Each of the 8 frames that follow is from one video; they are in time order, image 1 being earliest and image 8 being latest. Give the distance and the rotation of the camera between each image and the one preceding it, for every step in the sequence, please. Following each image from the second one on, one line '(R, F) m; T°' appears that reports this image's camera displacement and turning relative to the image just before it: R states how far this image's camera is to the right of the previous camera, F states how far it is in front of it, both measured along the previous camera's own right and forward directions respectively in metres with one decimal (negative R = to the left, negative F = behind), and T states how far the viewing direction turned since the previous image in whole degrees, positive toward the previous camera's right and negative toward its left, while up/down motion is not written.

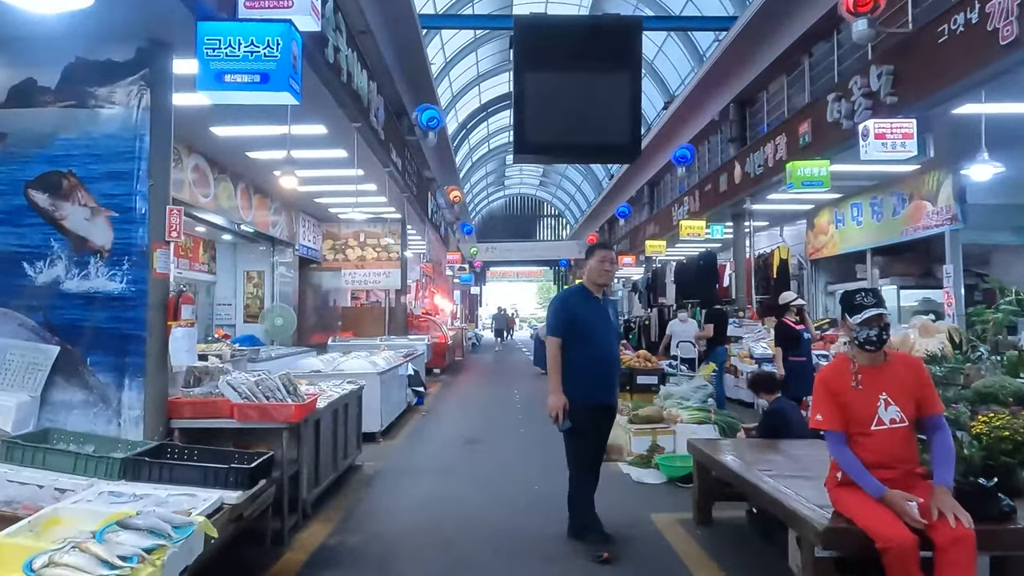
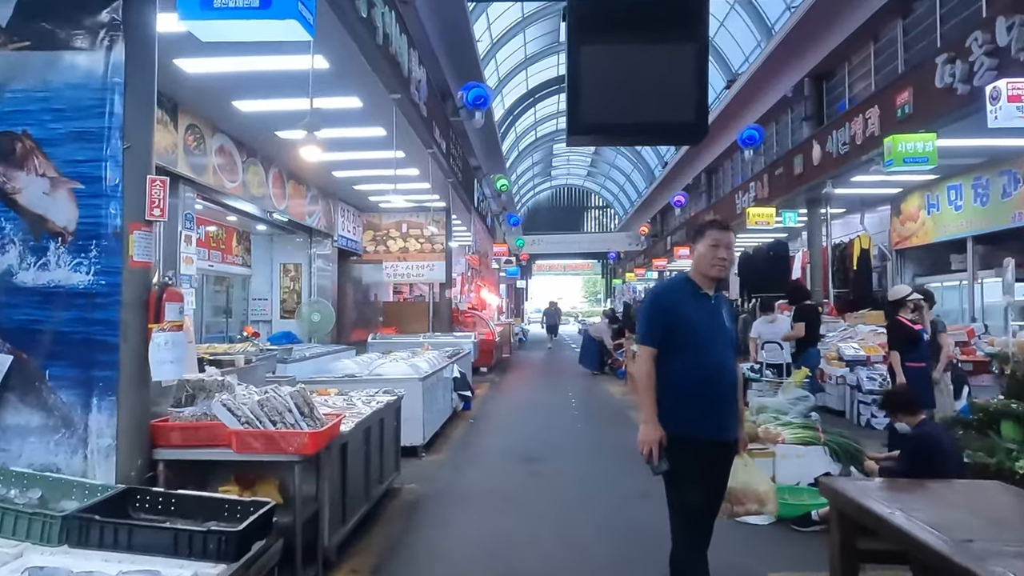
(-0.1, +1.0) m; -3°
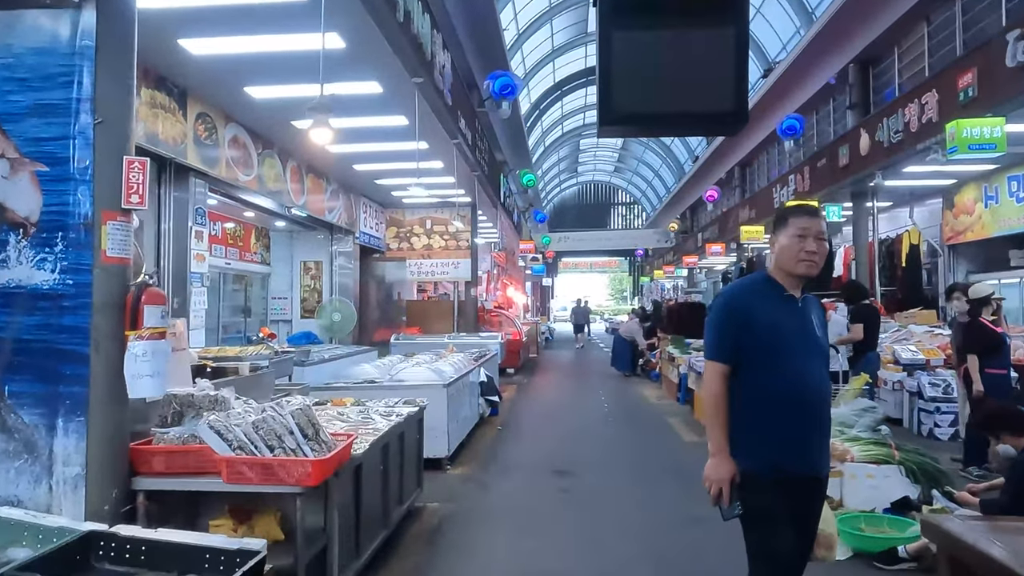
(-0.1, +0.5) m; -2°
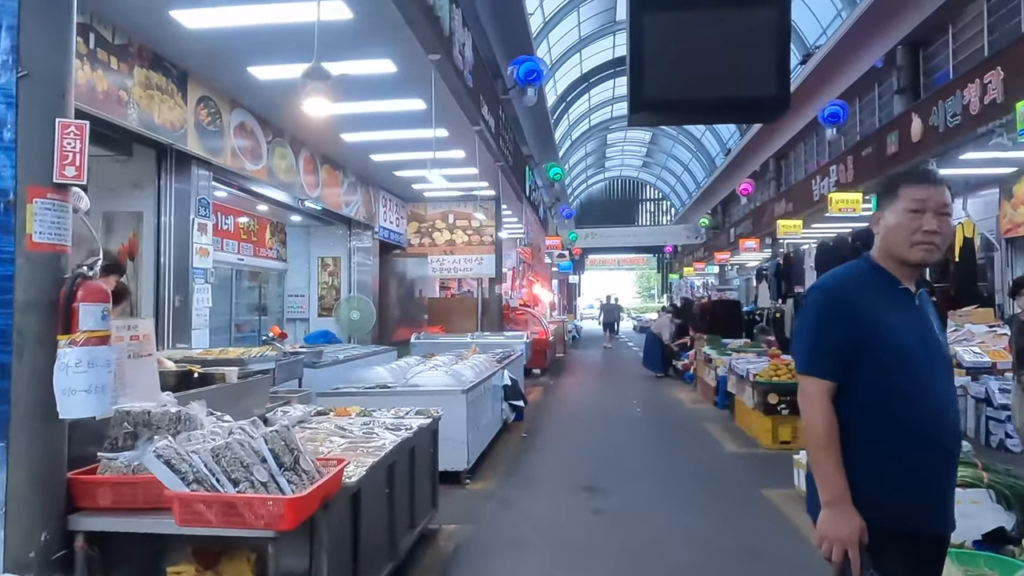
(0.0, +0.5) m; -2°
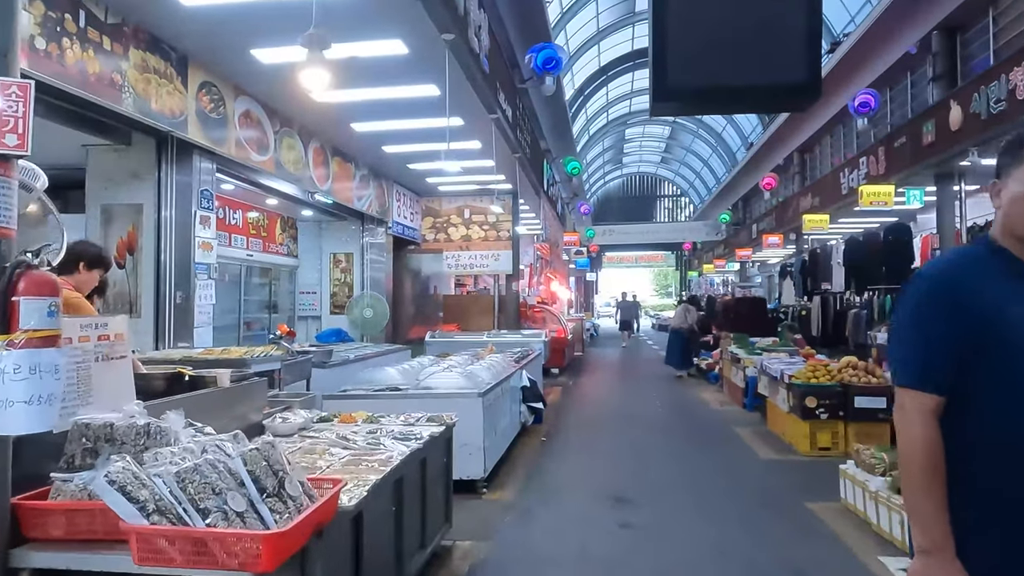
(0.0, +0.4) m; -1°
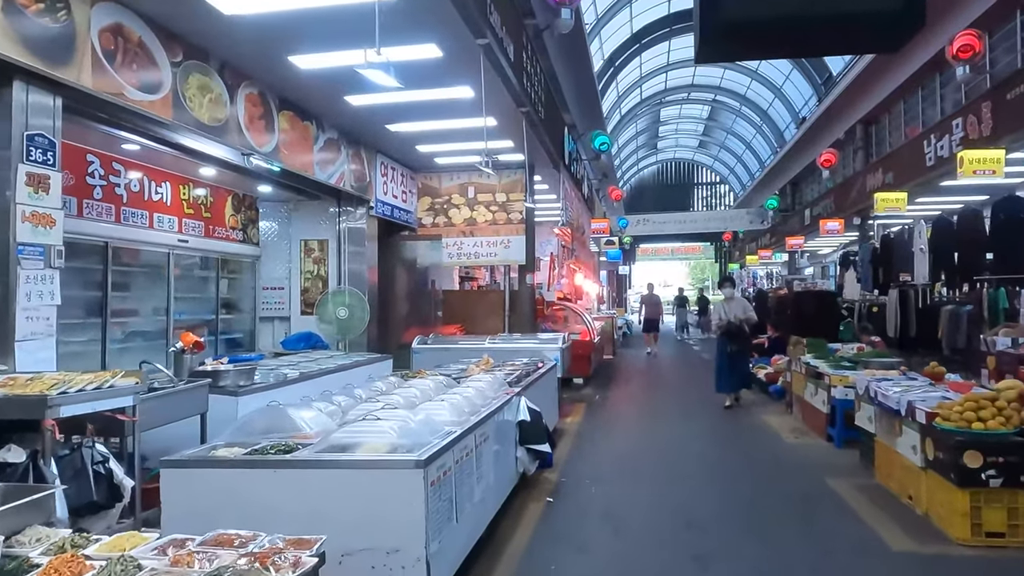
(+0.3, +2.1) m; -3°
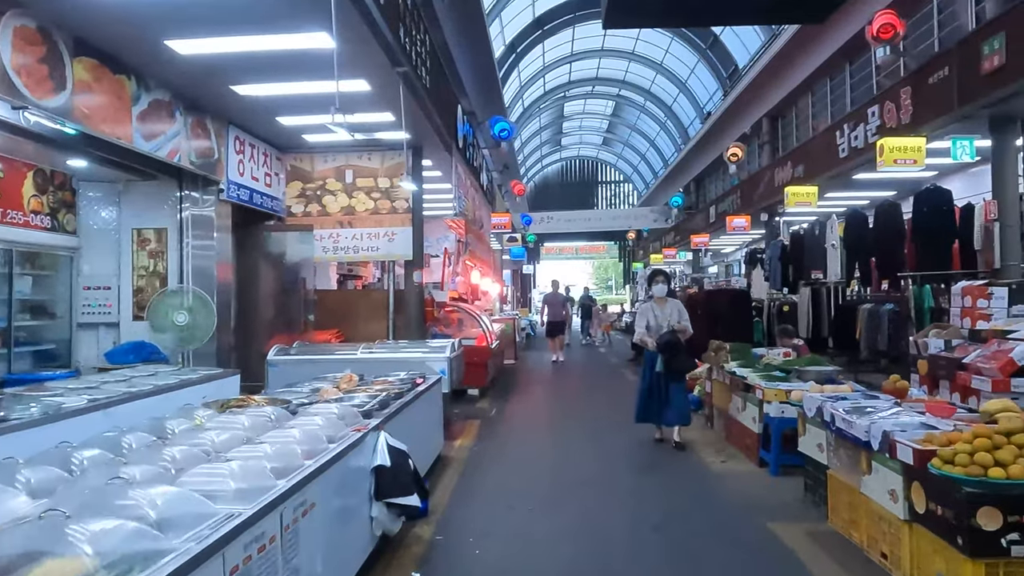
(+0.2, +1.2) m; +7°
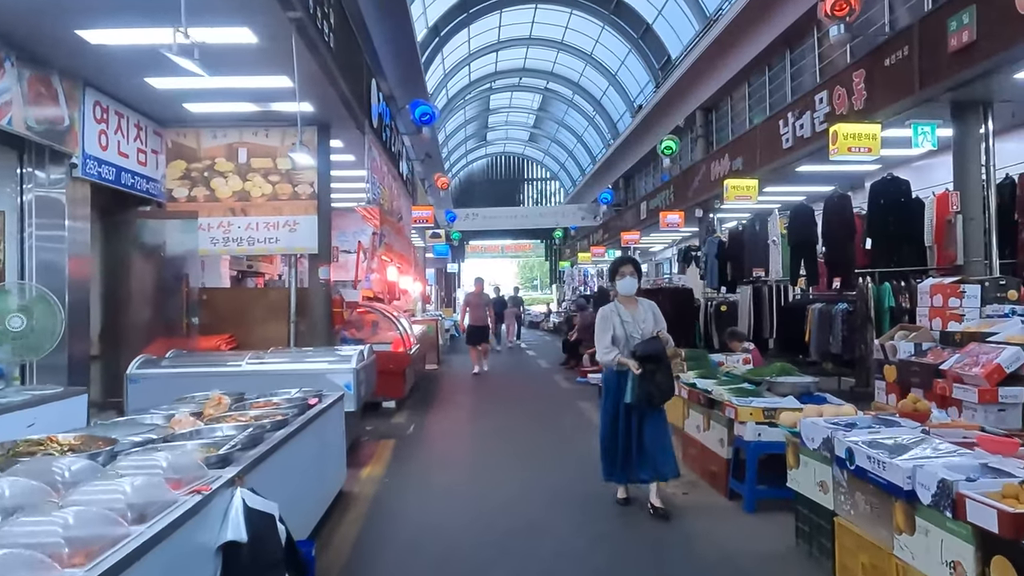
(0.0, +1.0) m; +6°
